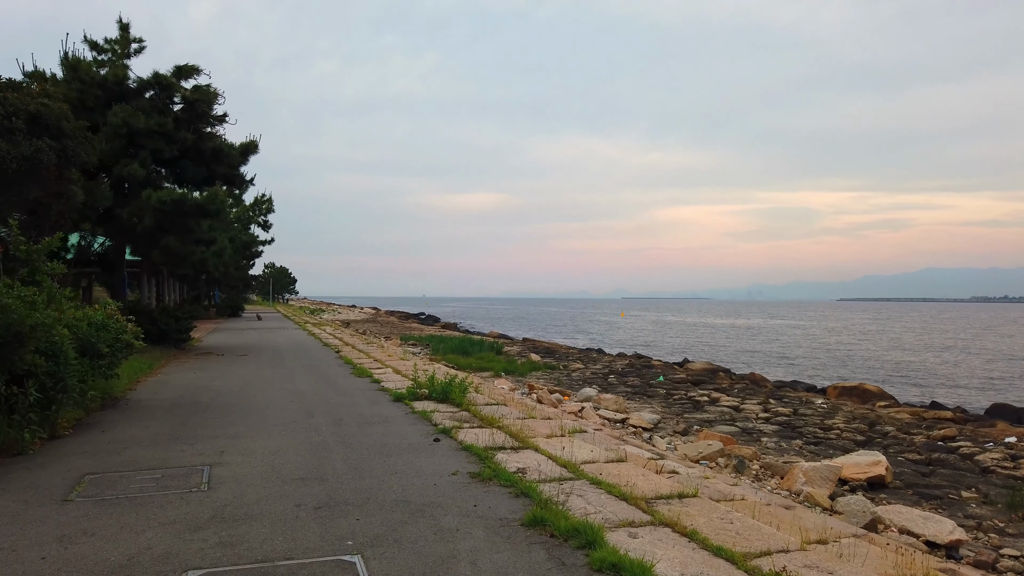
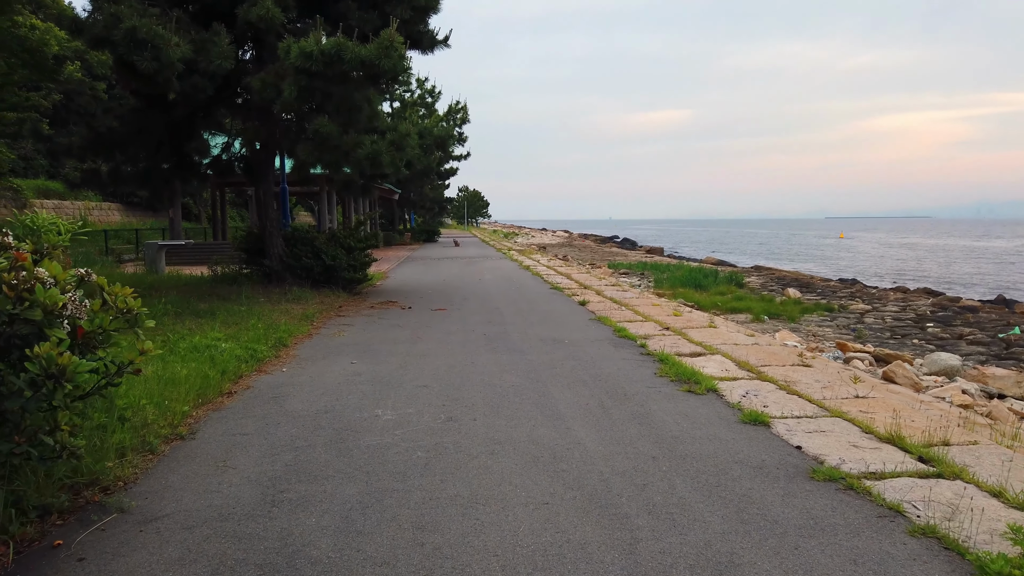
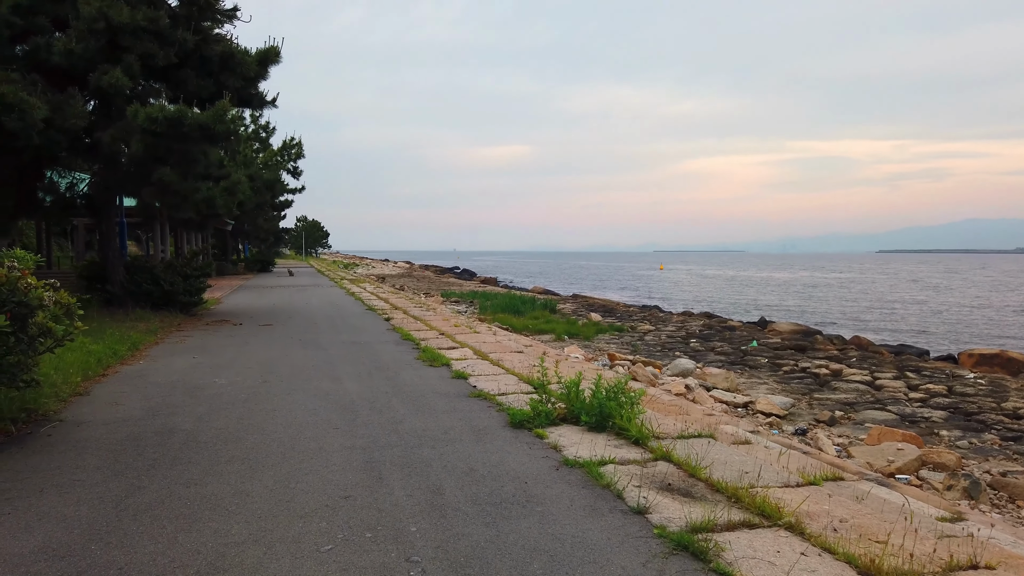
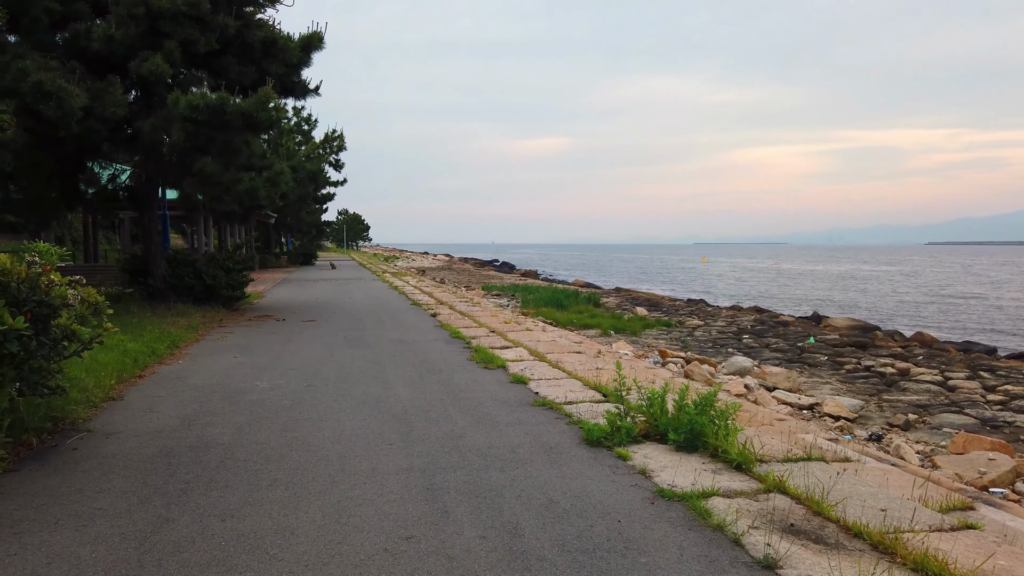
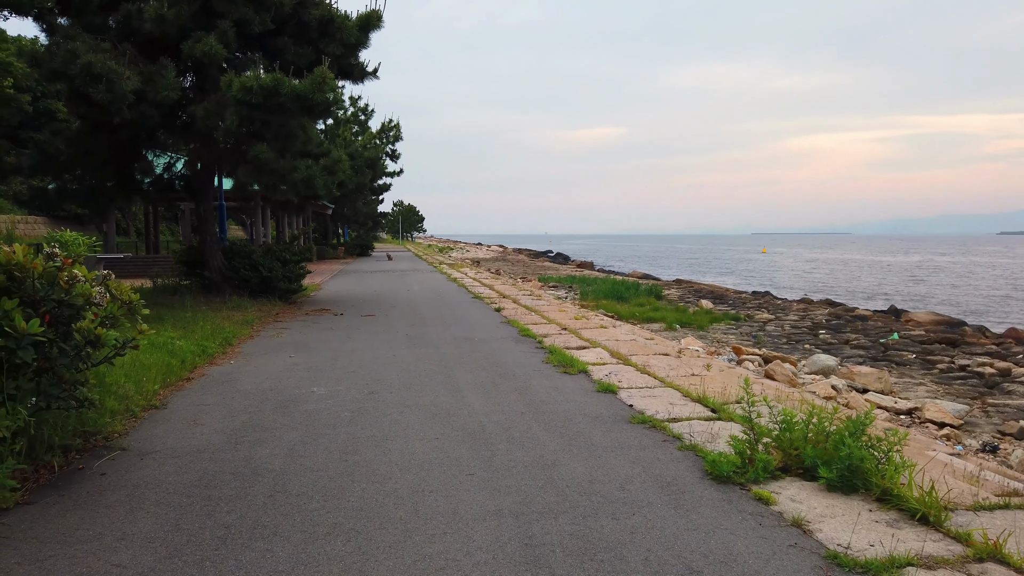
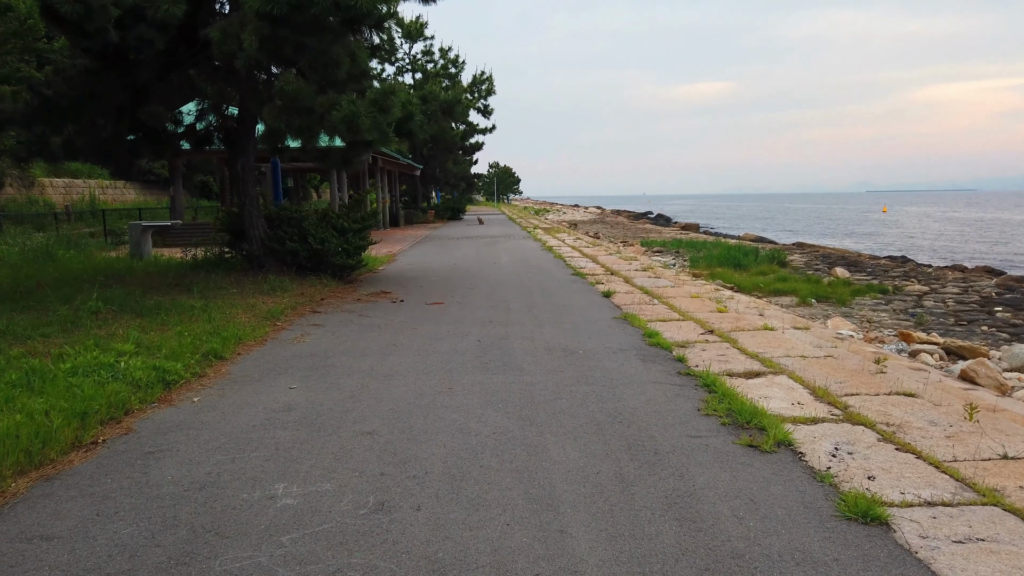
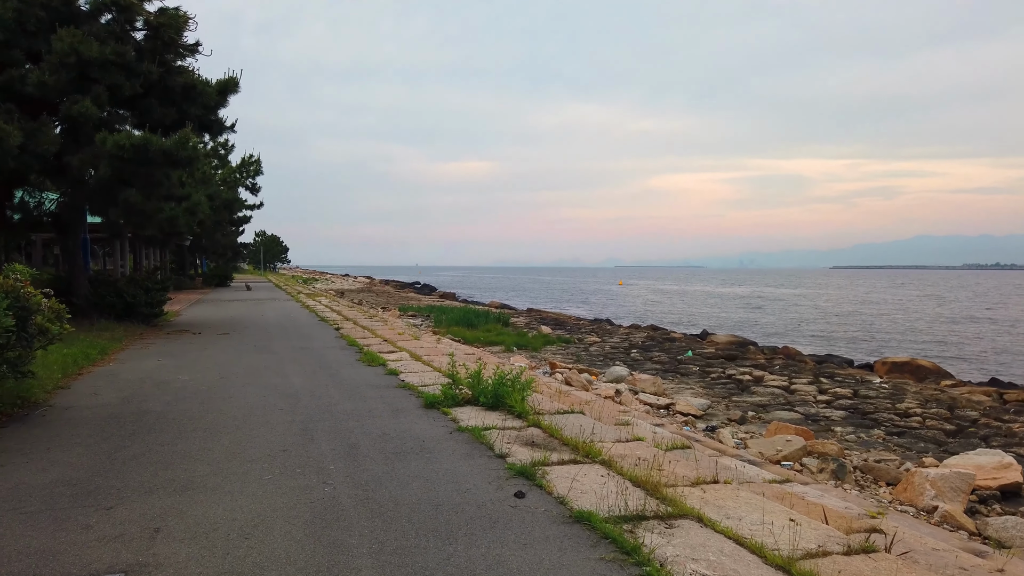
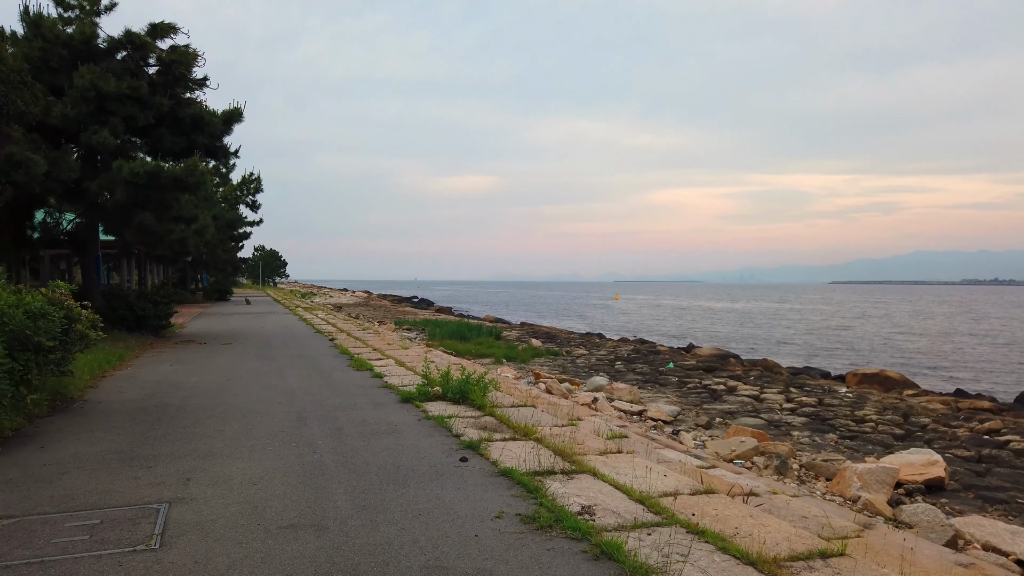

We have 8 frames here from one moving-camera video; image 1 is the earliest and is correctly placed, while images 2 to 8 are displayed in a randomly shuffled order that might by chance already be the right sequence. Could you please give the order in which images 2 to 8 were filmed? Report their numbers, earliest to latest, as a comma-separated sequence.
8, 7, 3, 4, 5, 2, 6
